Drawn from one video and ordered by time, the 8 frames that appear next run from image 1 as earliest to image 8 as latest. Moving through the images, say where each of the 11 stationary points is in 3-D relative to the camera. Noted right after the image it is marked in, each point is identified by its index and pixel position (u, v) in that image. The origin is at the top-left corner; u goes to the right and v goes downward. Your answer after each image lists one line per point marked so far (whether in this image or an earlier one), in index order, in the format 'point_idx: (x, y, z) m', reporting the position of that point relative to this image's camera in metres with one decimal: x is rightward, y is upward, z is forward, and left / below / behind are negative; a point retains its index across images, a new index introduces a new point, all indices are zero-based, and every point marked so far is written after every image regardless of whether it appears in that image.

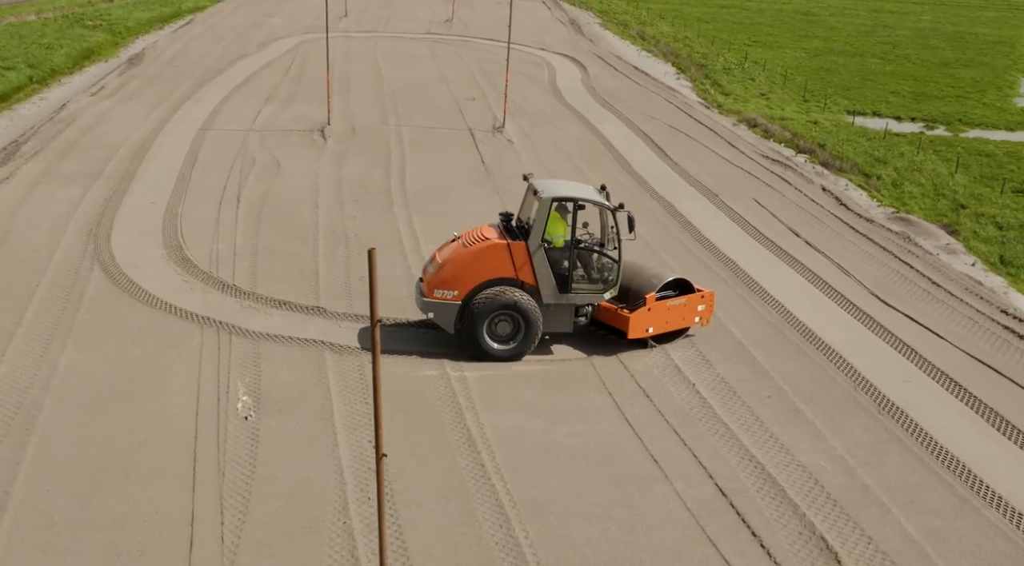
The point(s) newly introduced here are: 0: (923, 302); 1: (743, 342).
0: (+5.9, -0.3, +15.3) m
1: (+2.9, -0.8, +13.4) m
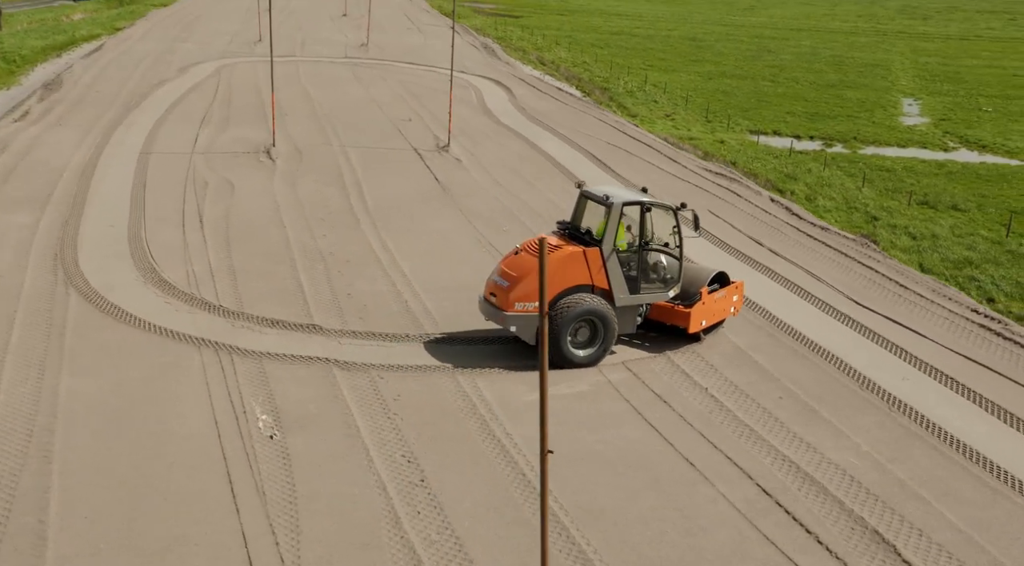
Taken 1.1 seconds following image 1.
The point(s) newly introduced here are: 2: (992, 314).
0: (+5.8, -0.3, +15.9) m
1: (+3.0, -0.8, +13.7) m
2: (+7.1, -0.4, +15.6) m
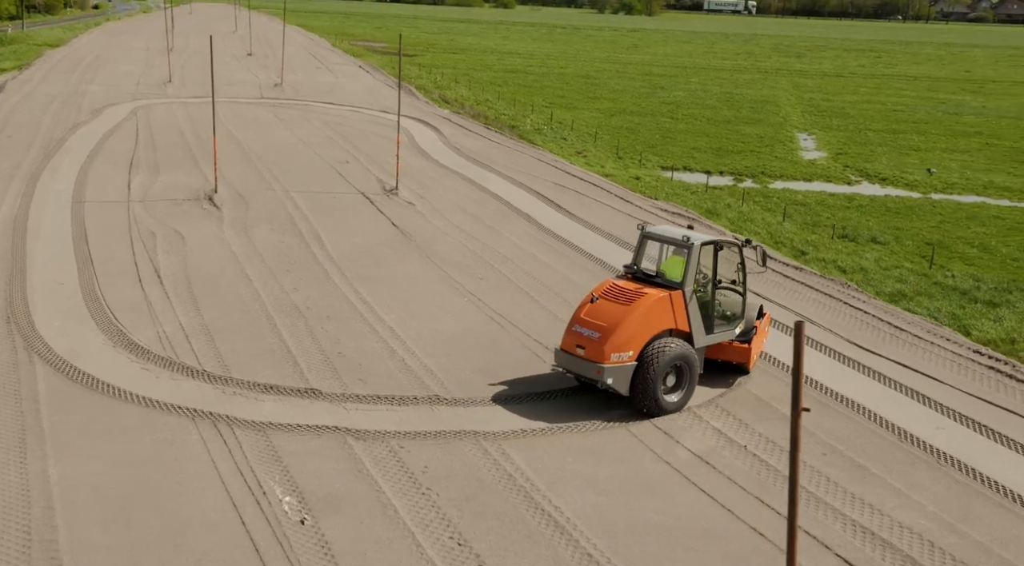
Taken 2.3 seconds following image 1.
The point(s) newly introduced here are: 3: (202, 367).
0: (+5.7, -1.0, +15.6) m
1: (+3.2, -1.4, +13.2) m
2: (+7.1, -1.0, +15.5) m
3: (-4.0, -1.1, +13.7) m
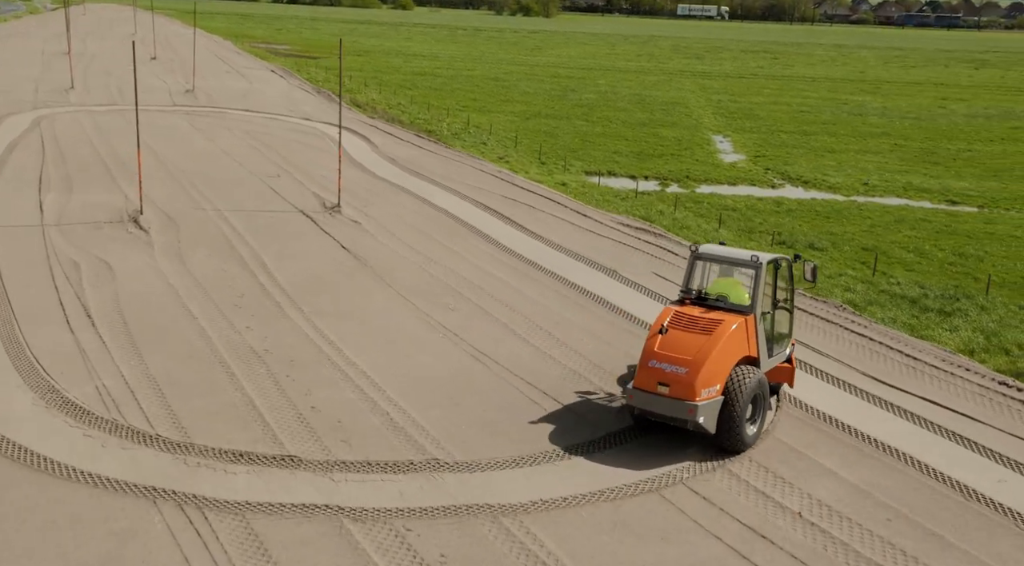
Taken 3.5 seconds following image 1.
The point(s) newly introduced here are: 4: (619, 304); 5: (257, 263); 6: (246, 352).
0: (+5.6, -1.3, +14.5) m
1: (+3.2, -1.8, +11.8) m
2: (+6.9, -1.4, +14.5) m
3: (-3.9, -1.6, +11.7) m
4: (+1.9, -0.4, +18.9) m
5: (-4.6, +0.4, +19.4) m
6: (-3.6, -1.0, +14.6) m
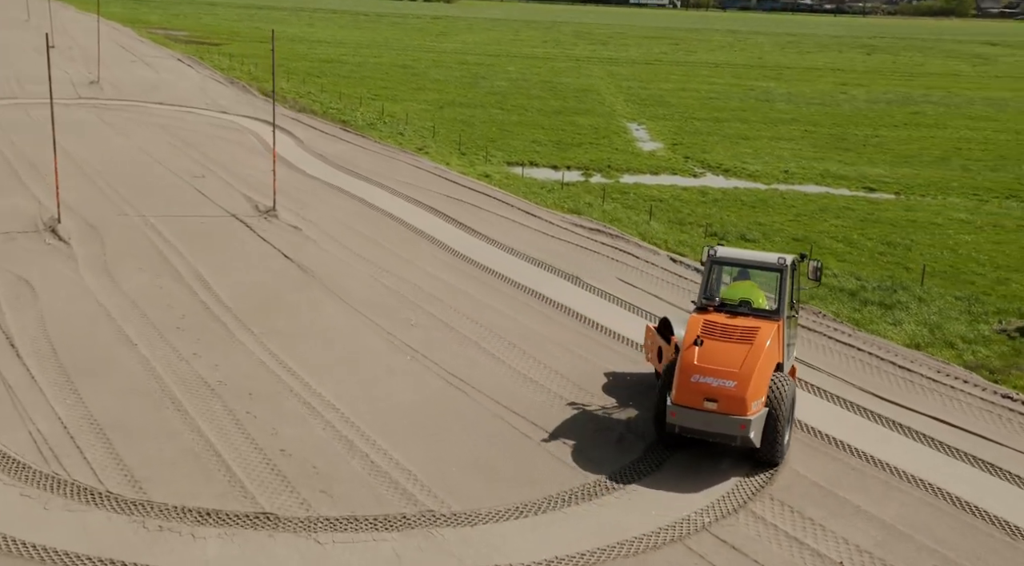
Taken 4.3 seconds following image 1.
0: (+5.3, -1.5, +13.8) m
1: (+3.2, -2.1, +10.9) m
2: (+6.6, -1.5, +13.9) m
3: (-3.9, -2.0, +10.3) m
4: (+1.2, -0.5, +17.9) m
5: (-5.3, +0.1, +17.9) m
6: (-3.8, -1.3, +13.1) m
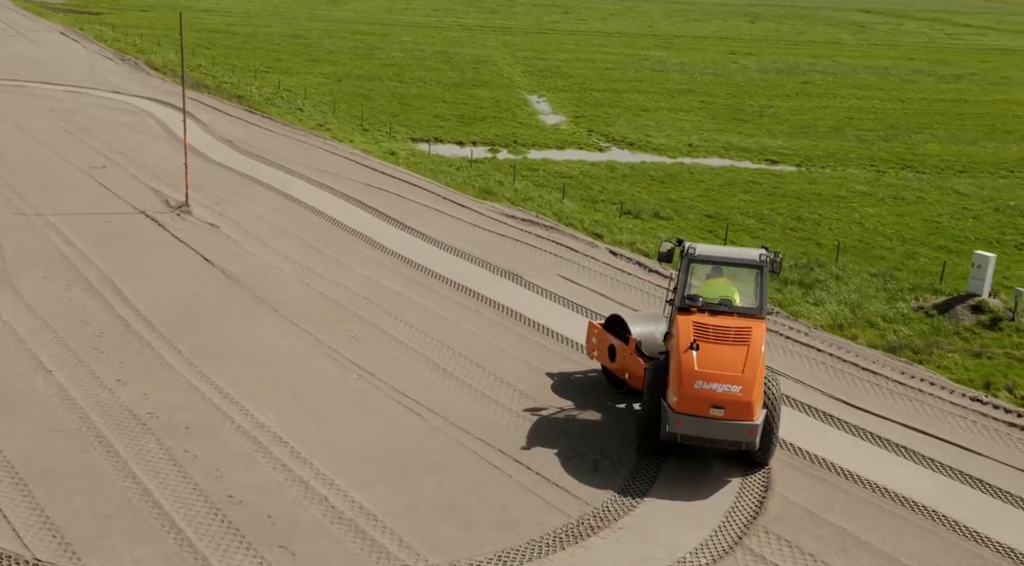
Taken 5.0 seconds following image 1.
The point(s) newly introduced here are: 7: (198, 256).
0: (+4.8, -1.5, +13.4) m
1: (+3.0, -2.2, +10.4) m
2: (+6.1, -1.5, +13.7) m
3: (-4.0, -2.3, +9.1) m
4: (+0.3, -0.5, +17.1) m
5: (-6.2, -0.1, +16.4) m
6: (-4.3, -1.5, +11.9) m
7: (-5.5, +0.5, +18.6) m
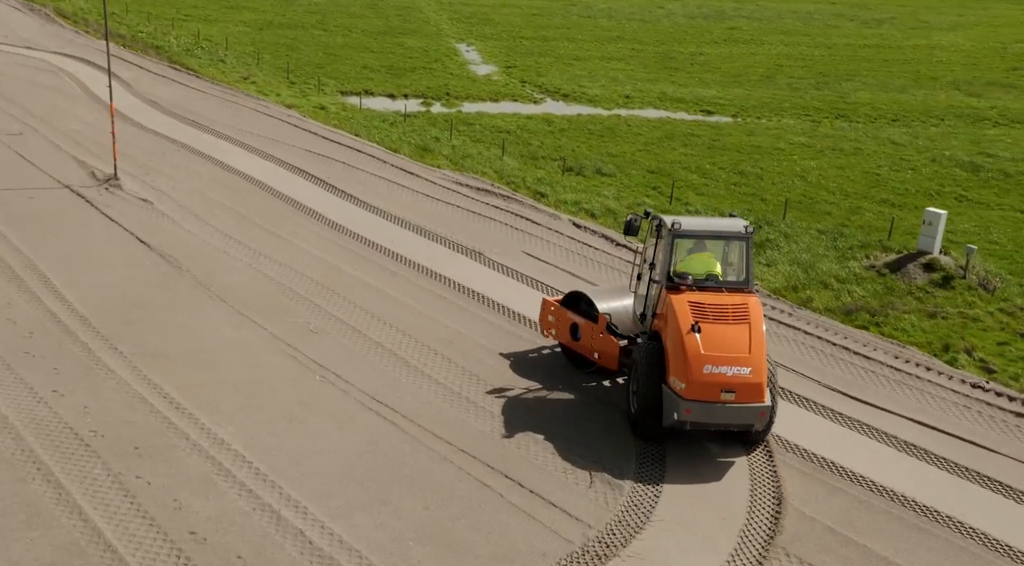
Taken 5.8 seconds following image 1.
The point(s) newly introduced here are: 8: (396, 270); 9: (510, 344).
0: (+4.5, -1.3, +12.8) m
1: (+3.0, -2.2, +9.7) m
2: (+5.8, -1.2, +13.1) m
3: (-3.9, -2.5, +7.9) m
4: (-0.2, -0.2, +16.0) m
5: (-6.7, +0.1, +14.9) m
6: (-4.4, -1.6, +10.6) m
7: (-6.1, +0.7, +17.1) m
8: (-1.9, +0.2, +16.9) m
9: (0.0, -0.8, +14.3) m
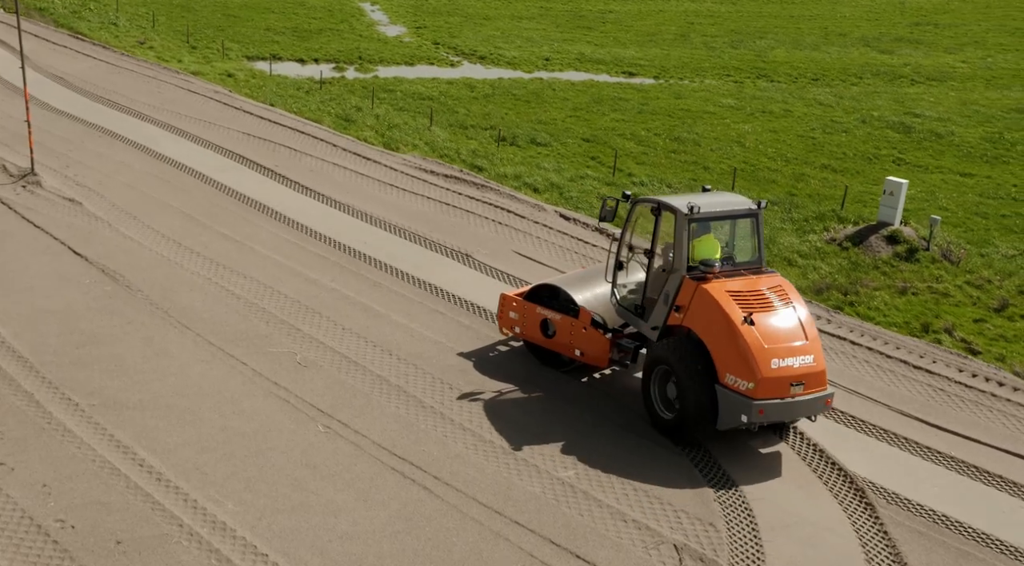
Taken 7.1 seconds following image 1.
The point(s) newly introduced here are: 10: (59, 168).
0: (+4.9, -1.4, +11.4) m
1: (+3.6, -2.5, +8.2) m
2: (+6.1, -1.3, +11.9) m
3: (-3.1, -3.1, +5.8) m
4: (-0.2, -0.4, +14.2) m
5: (-6.5, -0.3, +12.5) m
6: (-3.8, -2.0, +8.5) m
7: (-6.2, +0.5, +14.7) m
8: (-1.9, 0.0, +14.9) m
9: (+0.2, -1.0, +12.5) m
10: (-7.6, +1.9, +18.2) m
